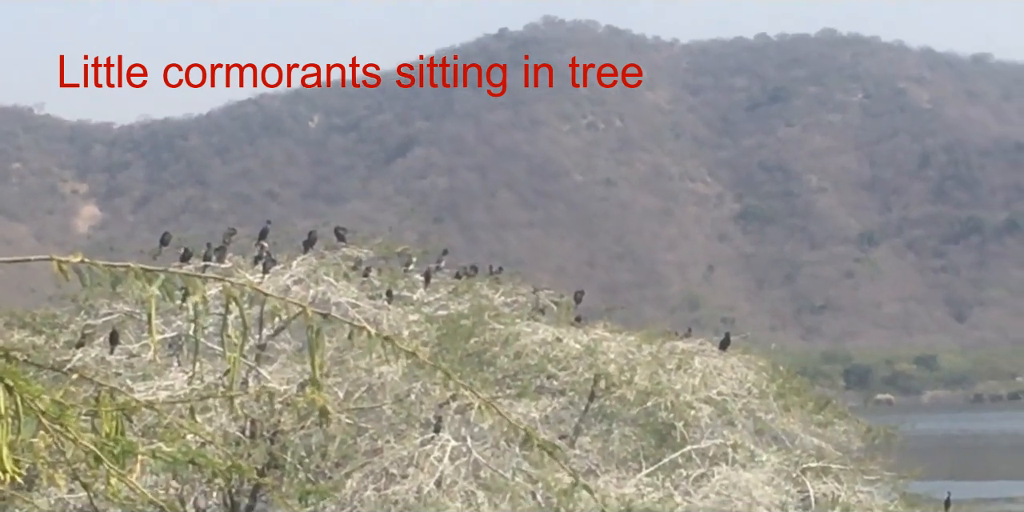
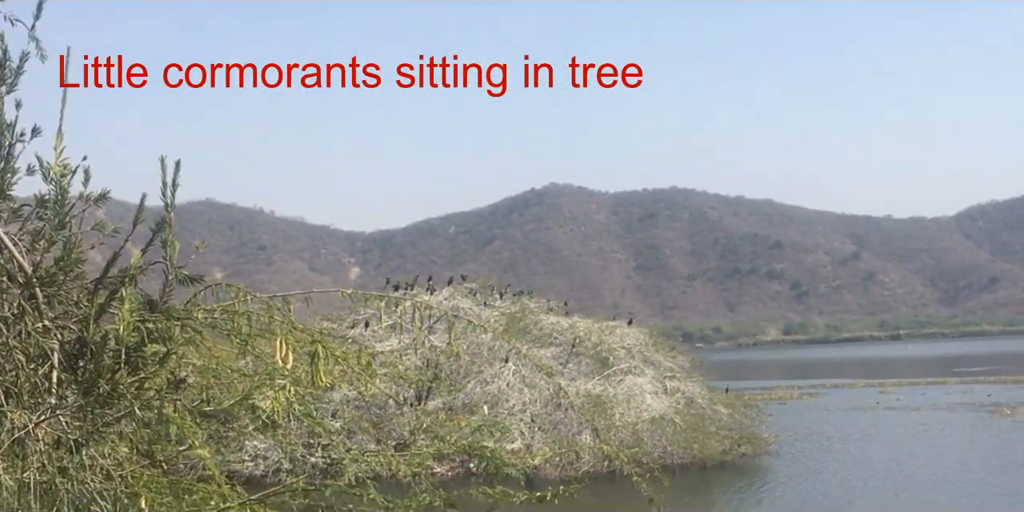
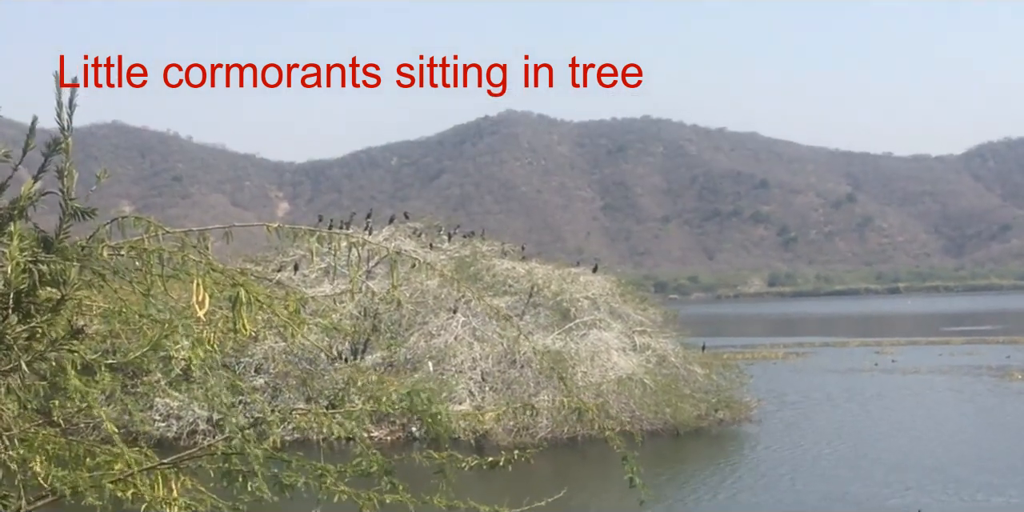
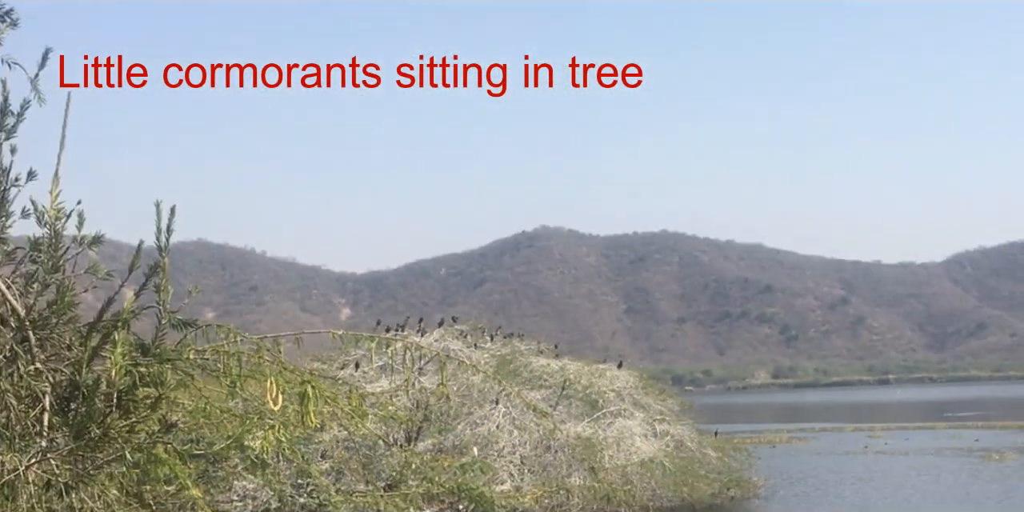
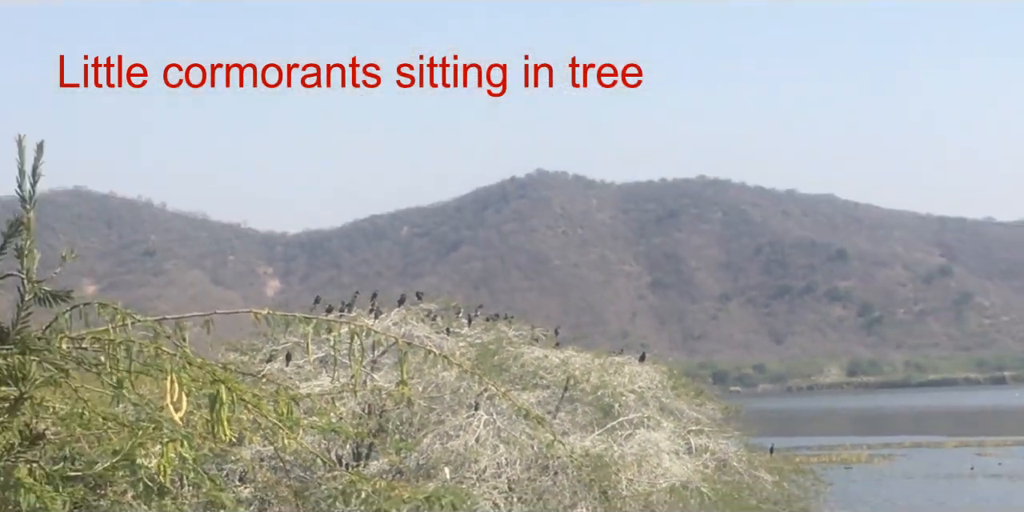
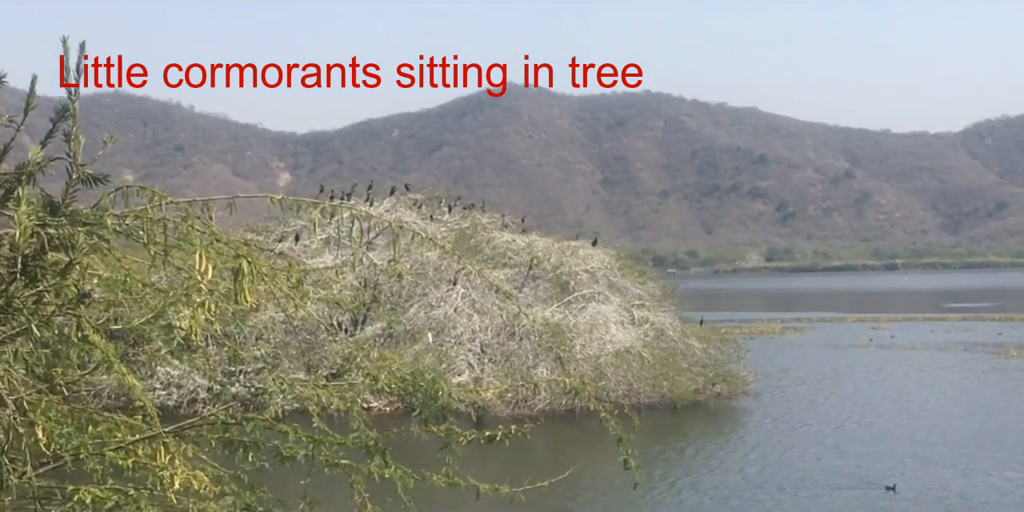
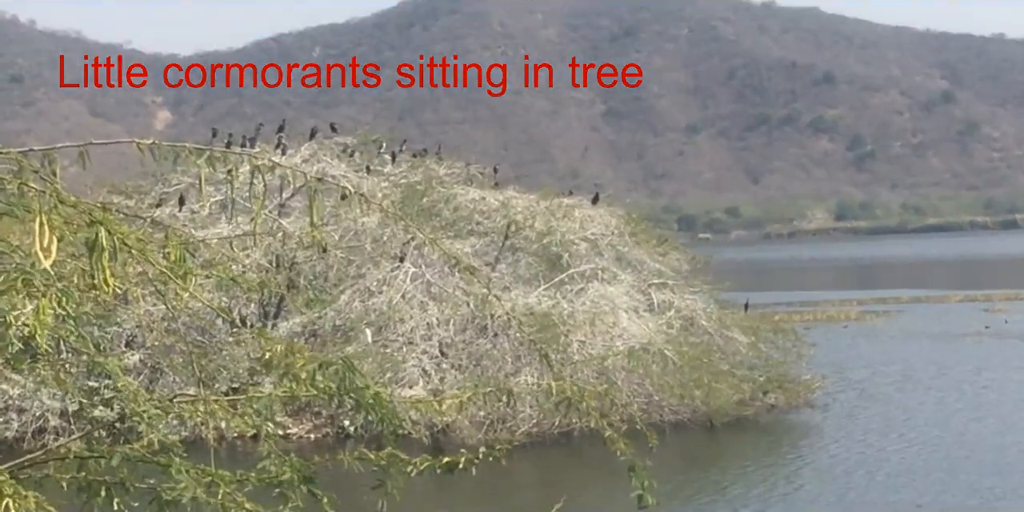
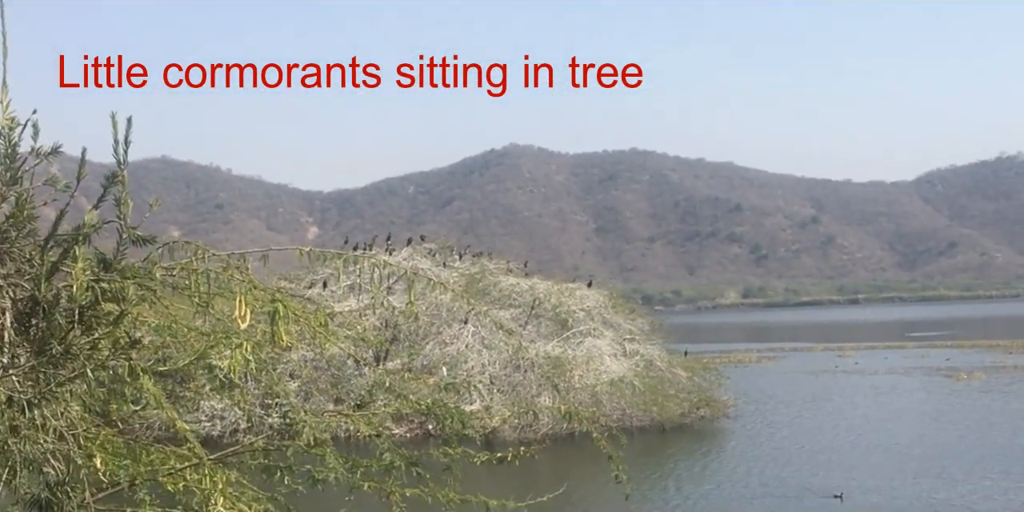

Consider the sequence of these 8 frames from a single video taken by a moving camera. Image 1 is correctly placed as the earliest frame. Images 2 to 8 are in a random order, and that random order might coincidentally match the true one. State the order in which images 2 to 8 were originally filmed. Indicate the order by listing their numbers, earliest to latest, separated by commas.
5, 4, 2, 8, 6, 3, 7
